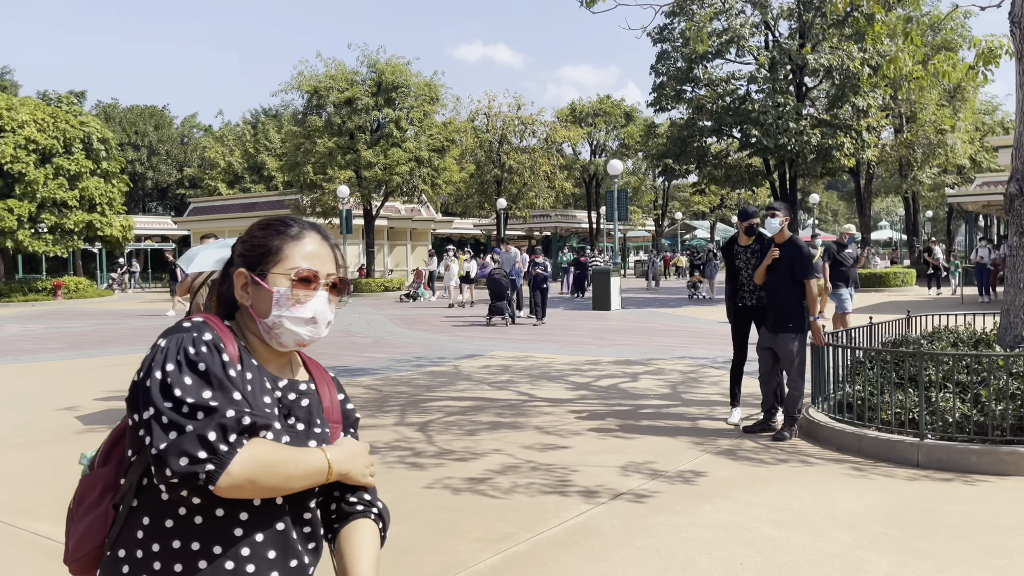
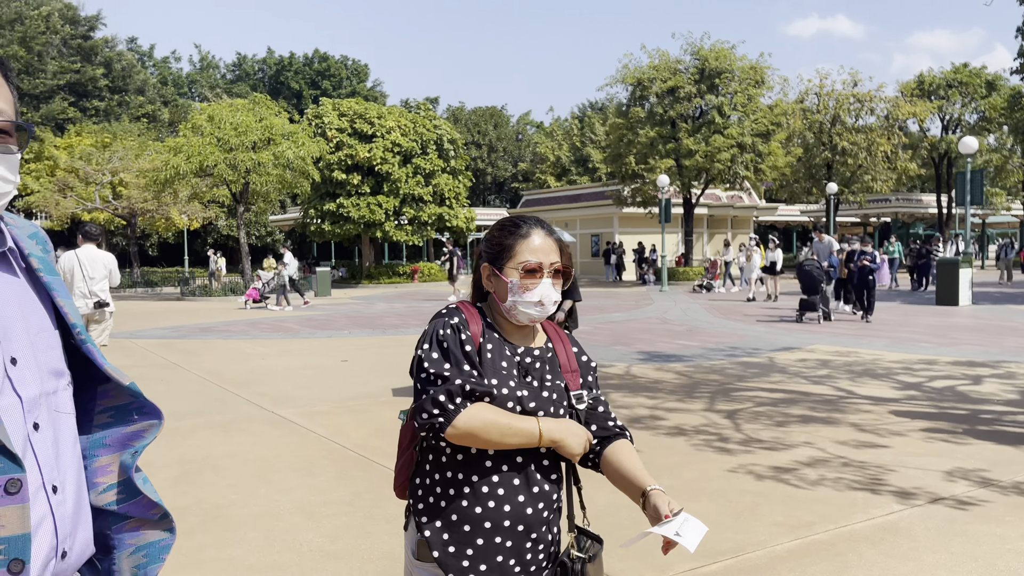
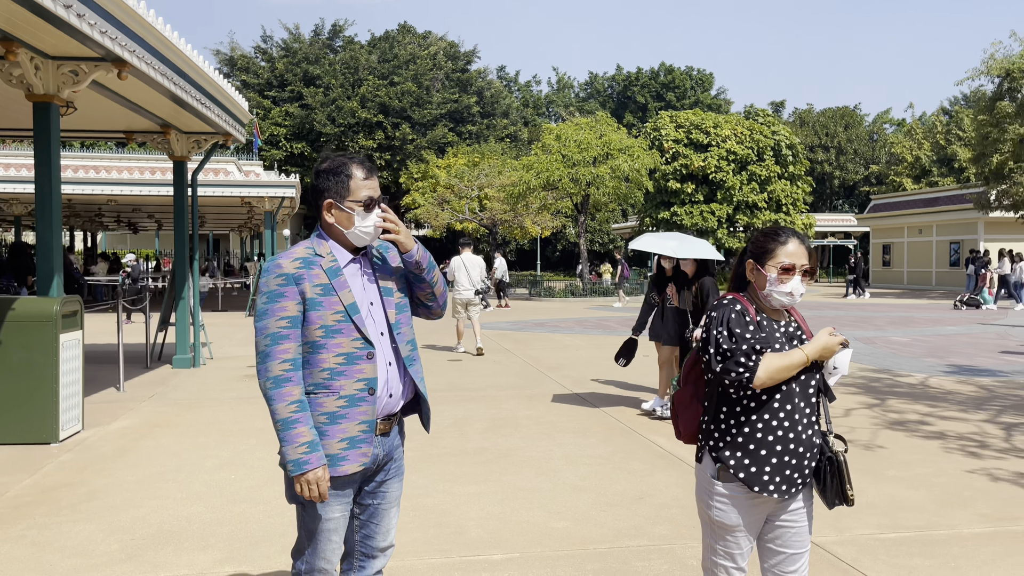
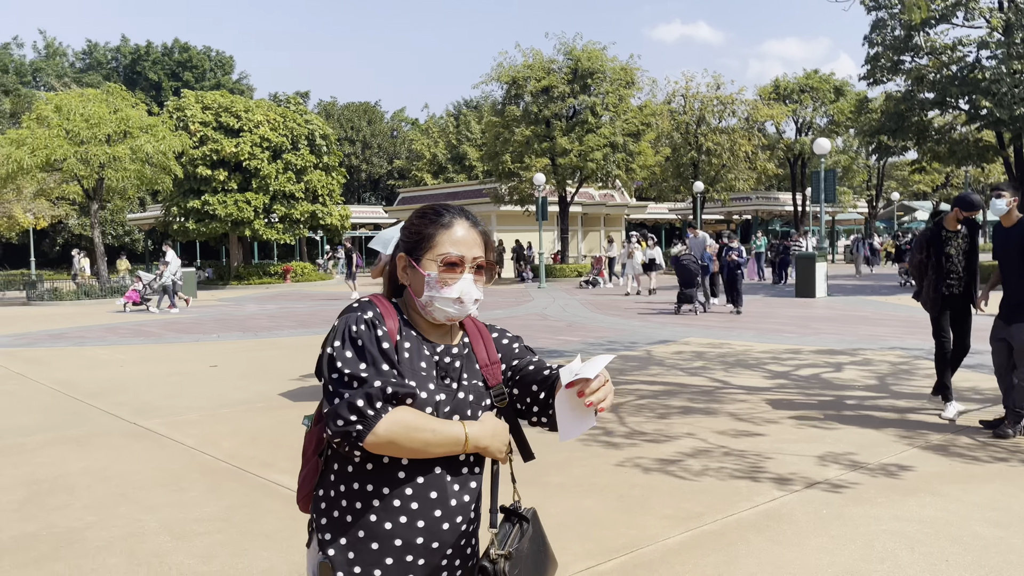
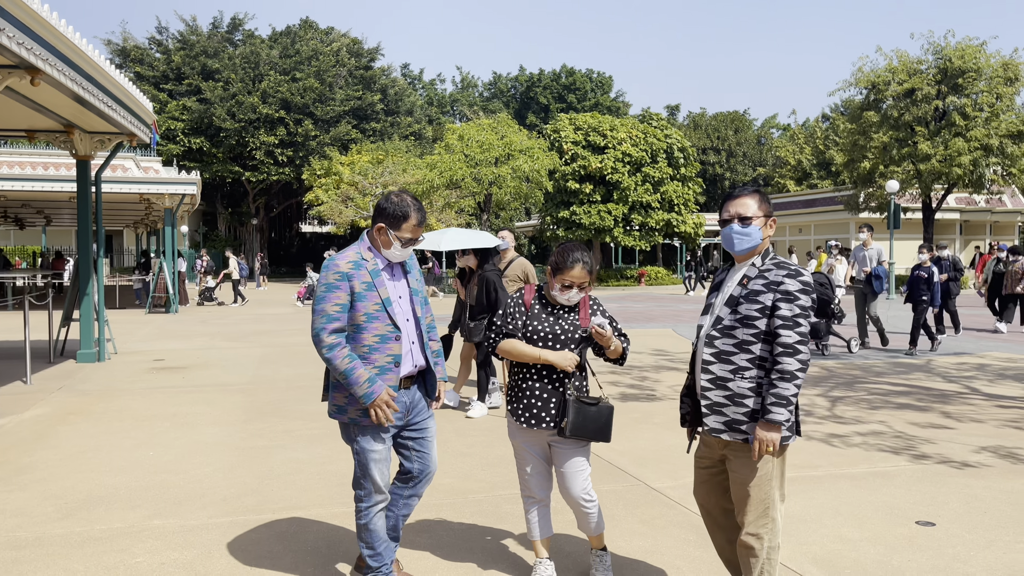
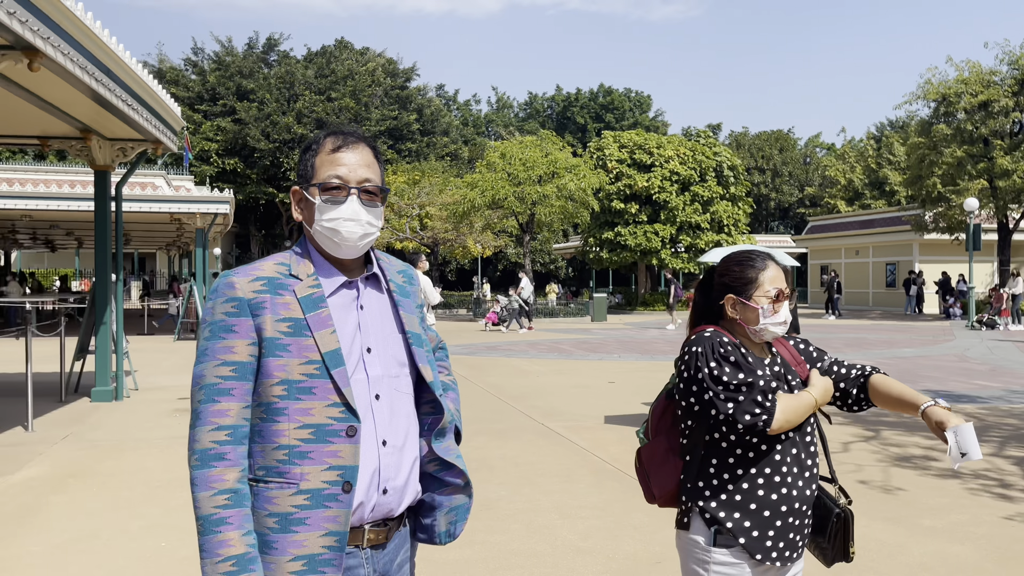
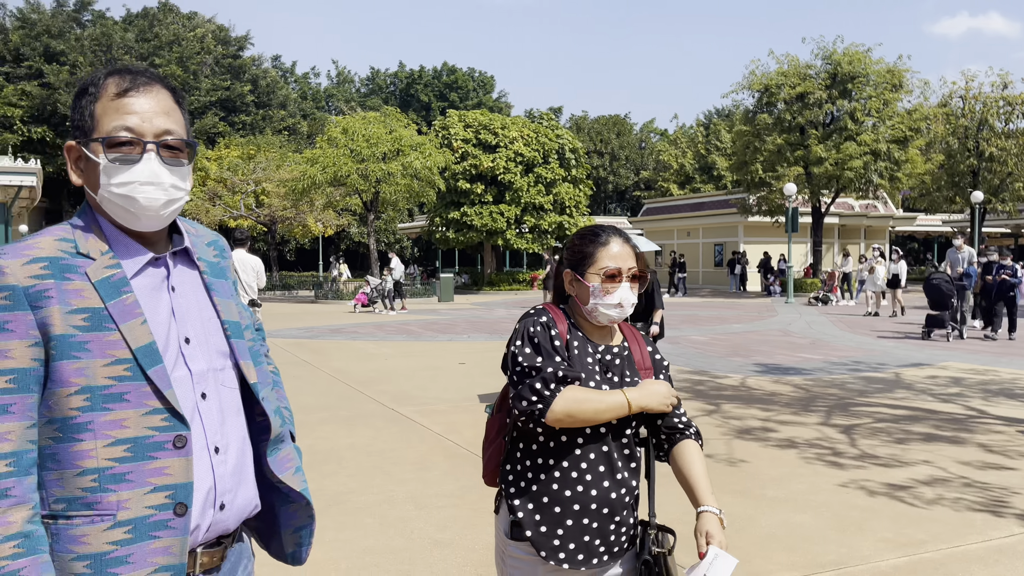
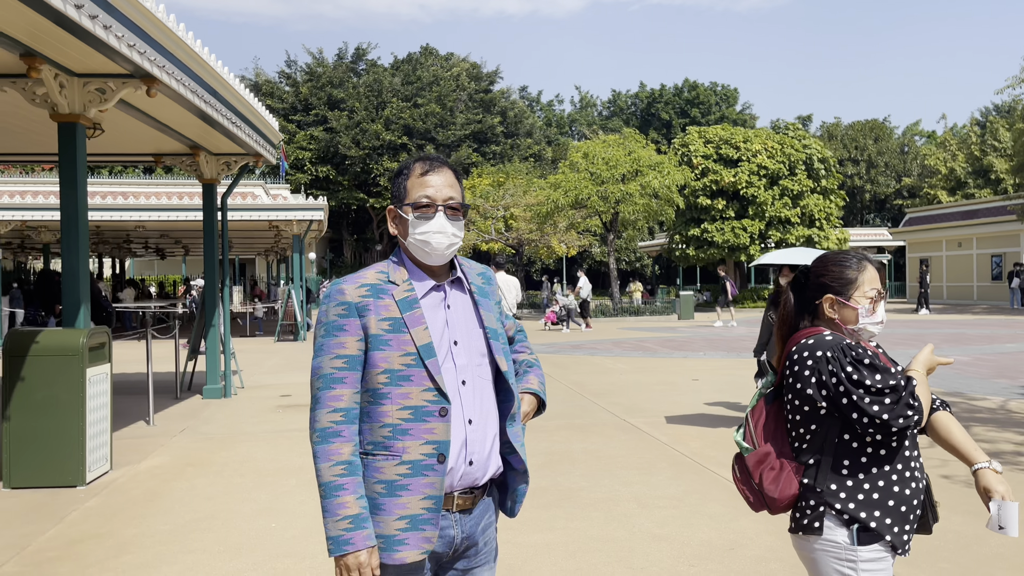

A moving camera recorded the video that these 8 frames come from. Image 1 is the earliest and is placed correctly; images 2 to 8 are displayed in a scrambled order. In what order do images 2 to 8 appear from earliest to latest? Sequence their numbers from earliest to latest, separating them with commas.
4, 2, 7, 6, 8, 3, 5
